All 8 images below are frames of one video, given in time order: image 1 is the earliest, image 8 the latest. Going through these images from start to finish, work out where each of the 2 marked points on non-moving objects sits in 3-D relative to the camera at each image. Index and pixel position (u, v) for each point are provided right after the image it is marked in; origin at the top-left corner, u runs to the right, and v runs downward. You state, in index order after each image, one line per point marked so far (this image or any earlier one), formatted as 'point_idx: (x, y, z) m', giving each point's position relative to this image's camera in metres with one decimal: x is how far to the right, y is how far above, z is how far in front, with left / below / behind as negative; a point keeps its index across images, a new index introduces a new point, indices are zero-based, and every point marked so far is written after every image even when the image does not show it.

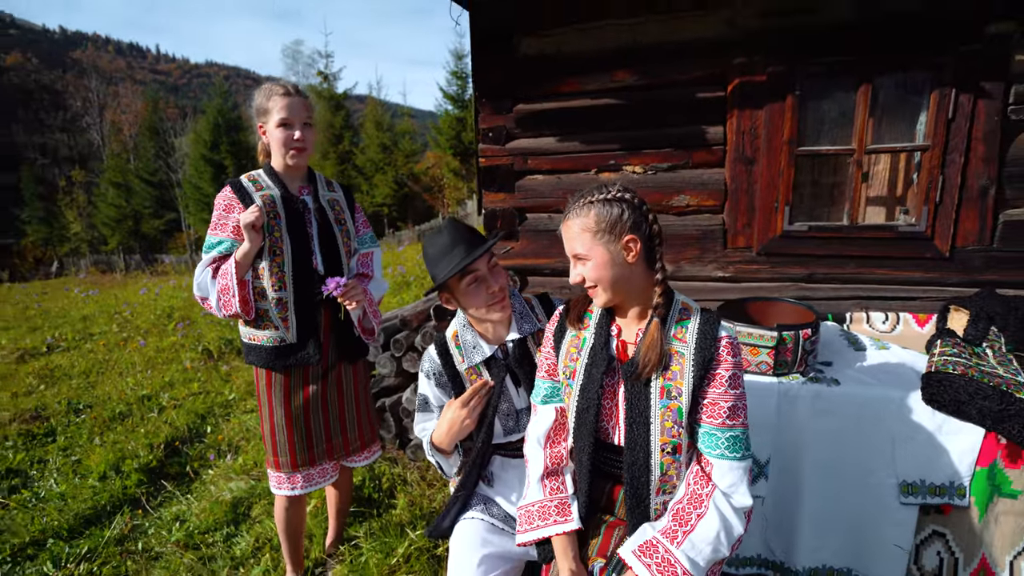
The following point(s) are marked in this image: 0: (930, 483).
0: (+1.5, -0.7, +1.7) m
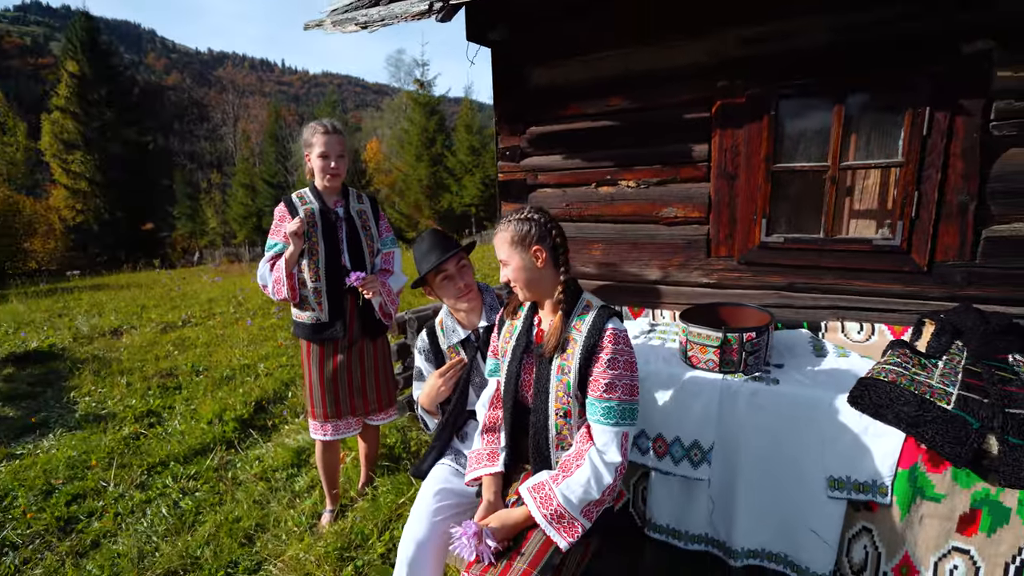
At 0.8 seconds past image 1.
0: (+1.3, -0.8, +1.9) m
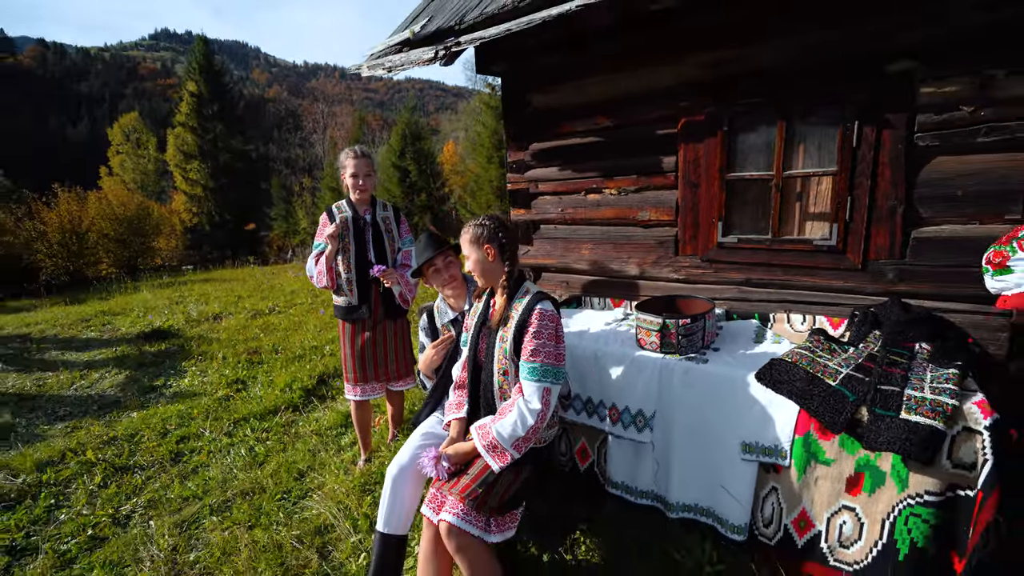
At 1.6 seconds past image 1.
0: (+1.2, -0.7, +2.2) m
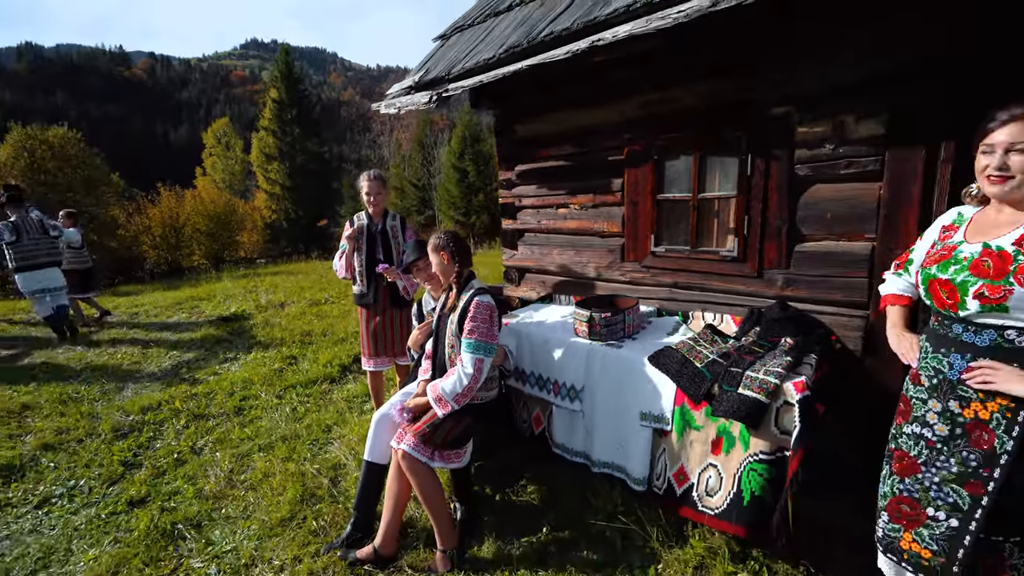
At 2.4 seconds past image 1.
0: (+0.8, -0.7, +2.8) m
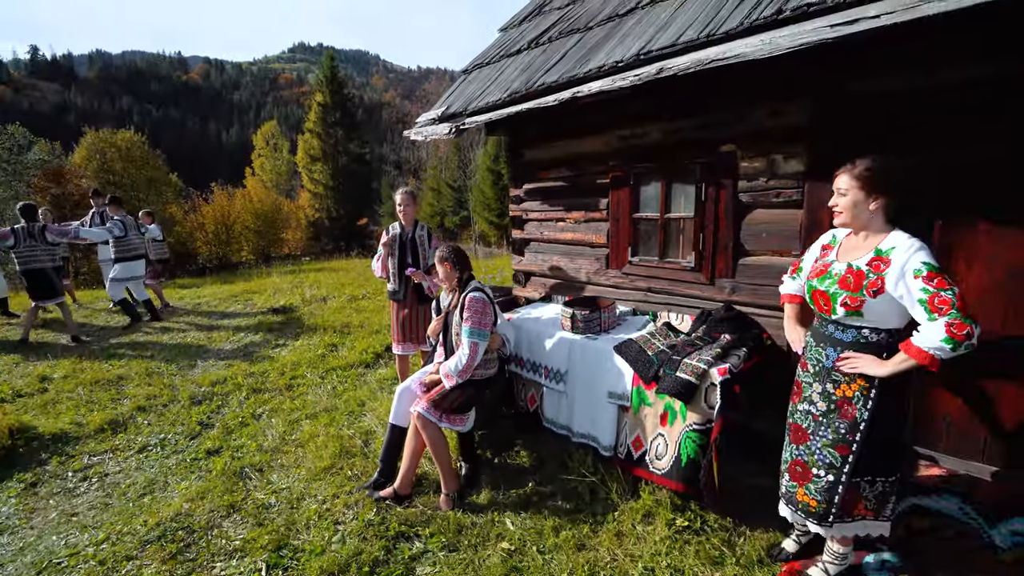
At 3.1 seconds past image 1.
0: (+0.8, -0.8, +3.4) m
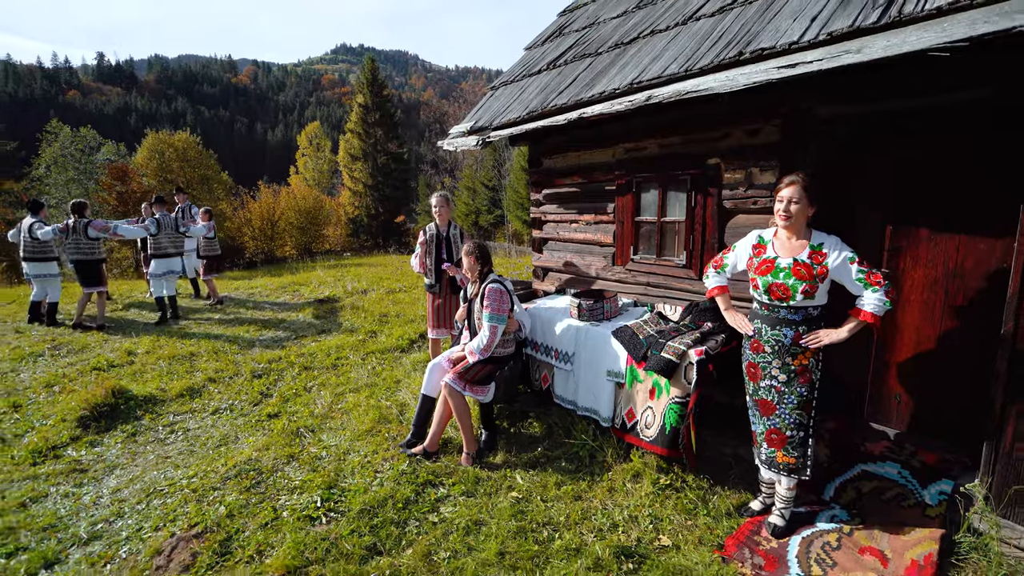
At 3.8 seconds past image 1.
0: (+0.9, -0.7, +4.0) m
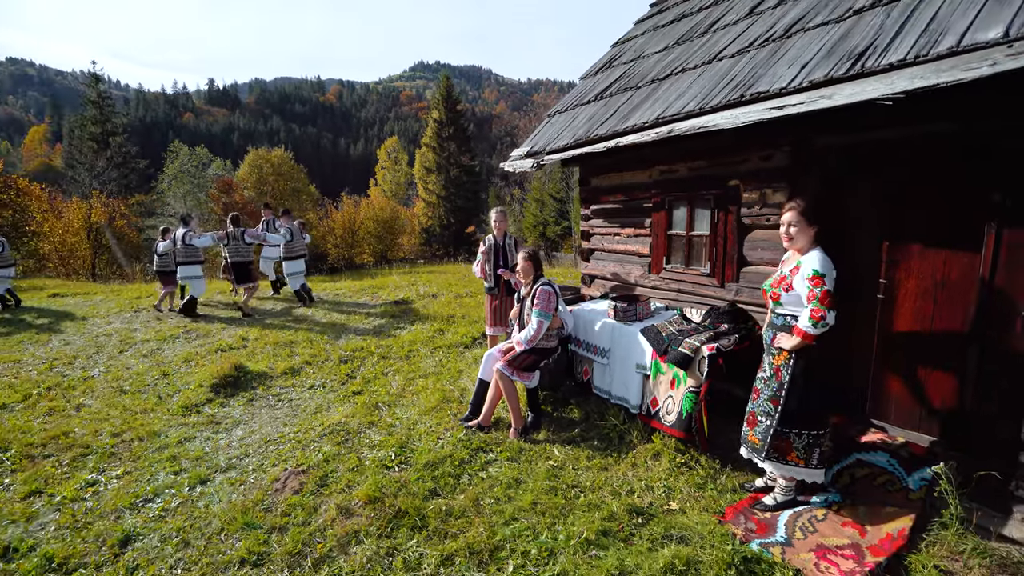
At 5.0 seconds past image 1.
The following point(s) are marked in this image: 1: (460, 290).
0: (+1.3, -0.7, +4.6) m
1: (-1.4, -0.1, +13.0) m
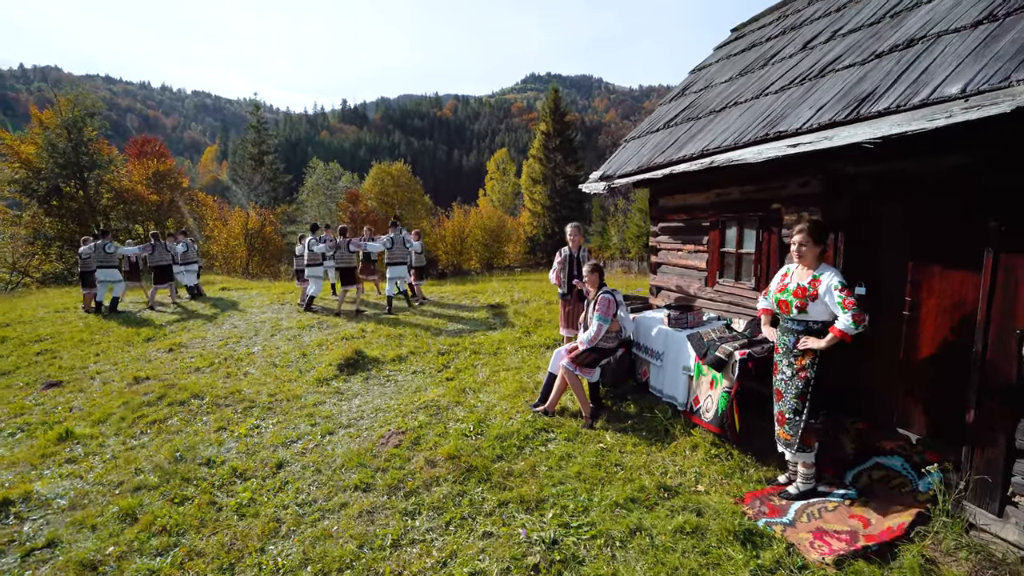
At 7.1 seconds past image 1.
0: (+1.9, -0.9, +5.2) m
1: (+1.0, -0.3, +14.0) m
